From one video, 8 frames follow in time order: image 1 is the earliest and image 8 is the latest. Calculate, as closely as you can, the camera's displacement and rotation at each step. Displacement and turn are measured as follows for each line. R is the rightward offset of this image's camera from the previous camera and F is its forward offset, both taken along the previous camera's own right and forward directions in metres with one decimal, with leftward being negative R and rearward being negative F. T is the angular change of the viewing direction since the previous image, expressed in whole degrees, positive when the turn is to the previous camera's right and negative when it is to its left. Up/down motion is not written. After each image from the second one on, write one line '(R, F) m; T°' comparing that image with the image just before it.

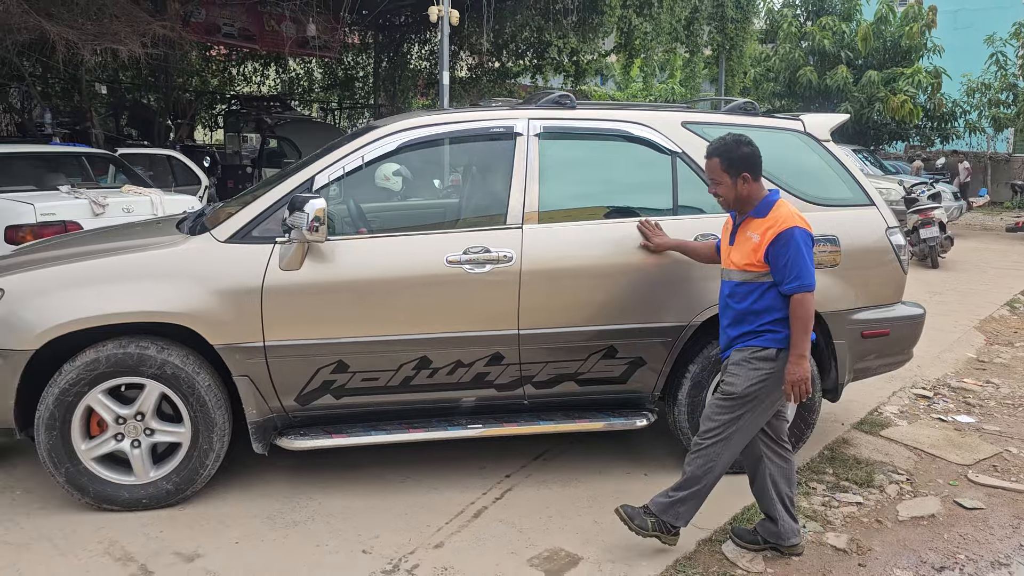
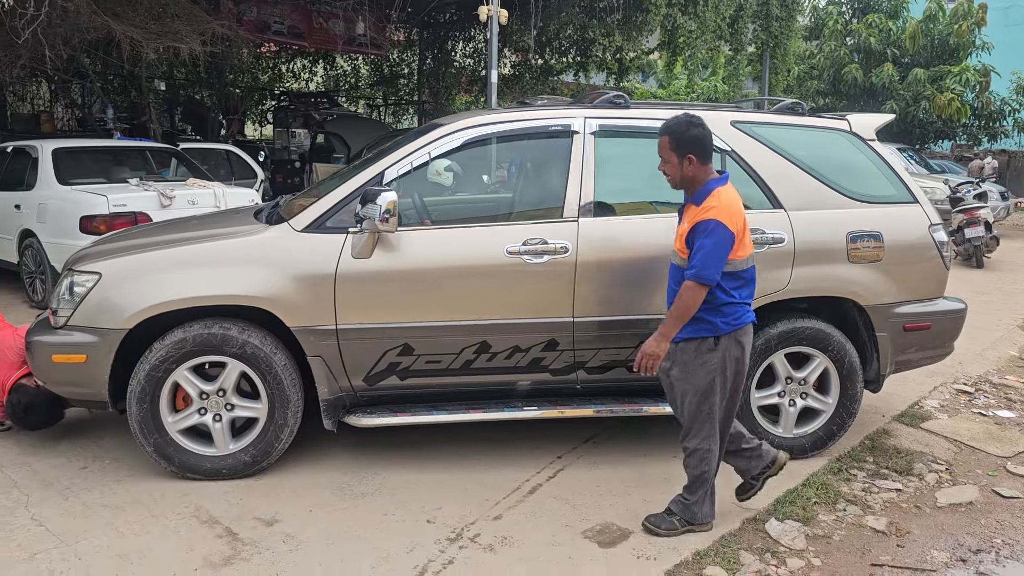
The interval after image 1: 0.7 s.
(-0.1, -0.2) m; -2°
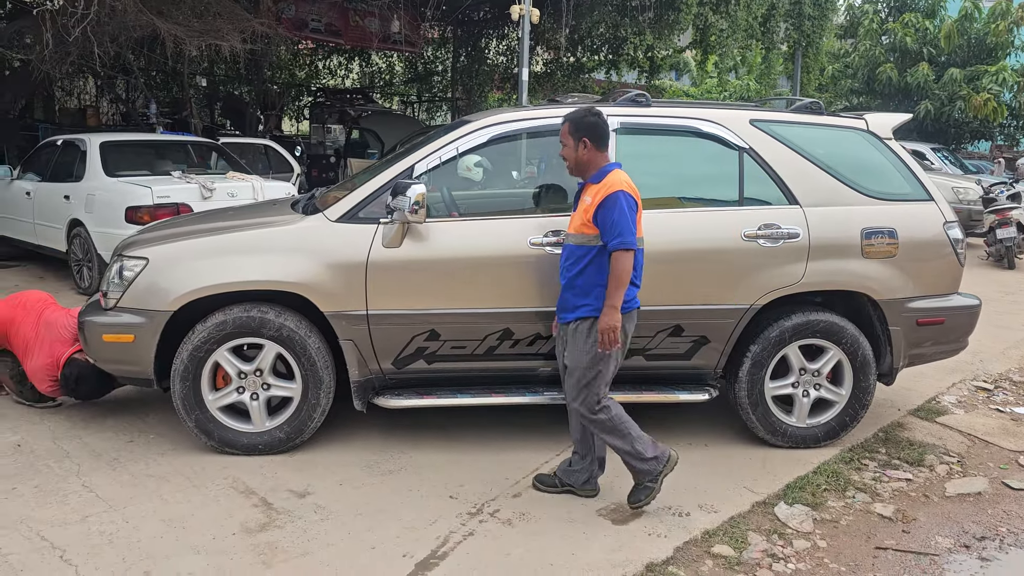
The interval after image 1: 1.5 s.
(0.0, -0.2) m; -2°
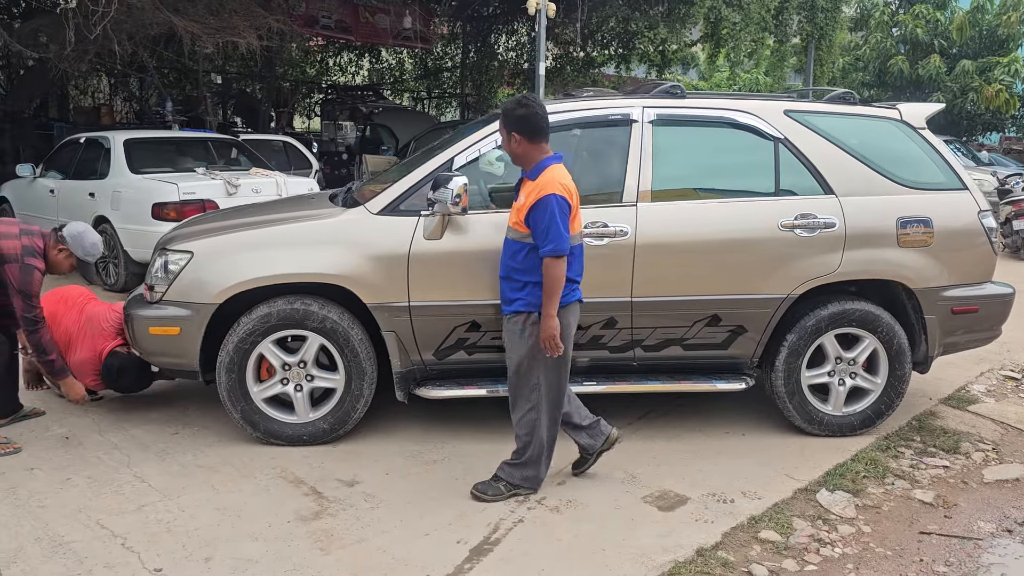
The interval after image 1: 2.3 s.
(-0.2, 0.0) m; 0°
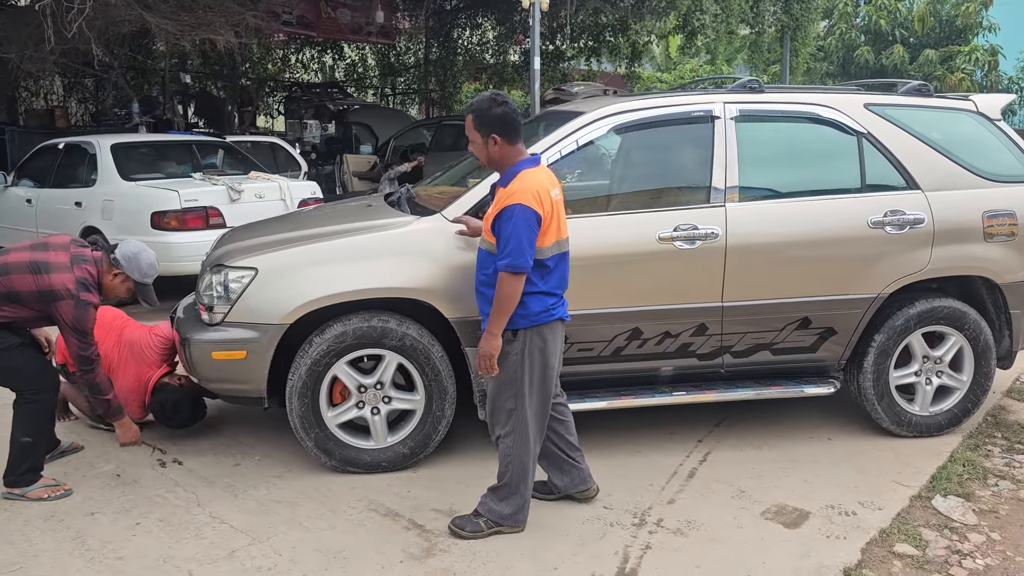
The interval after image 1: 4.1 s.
(-0.6, +0.2) m; +4°
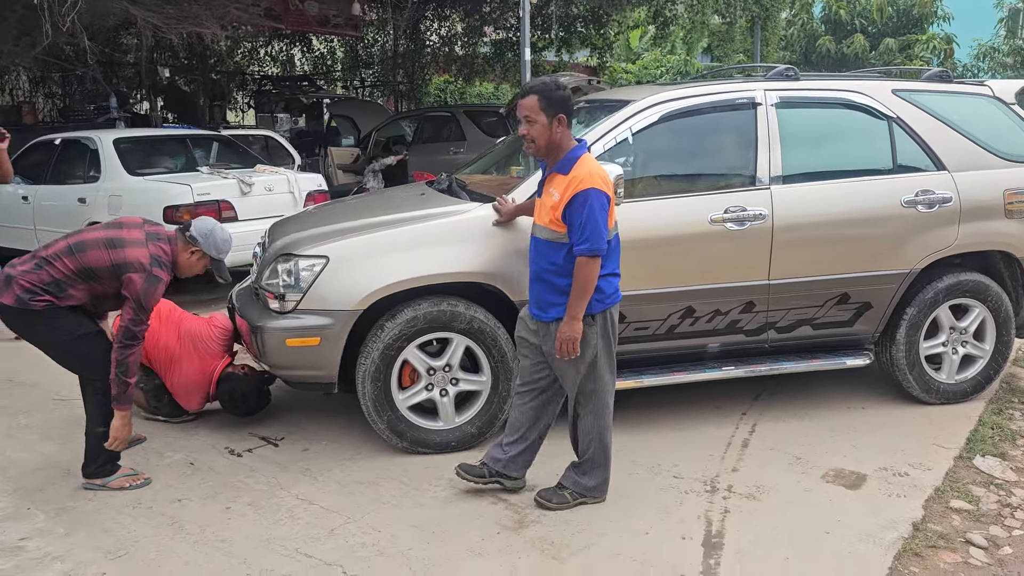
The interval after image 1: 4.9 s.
(-0.5, -0.1) m; +3°
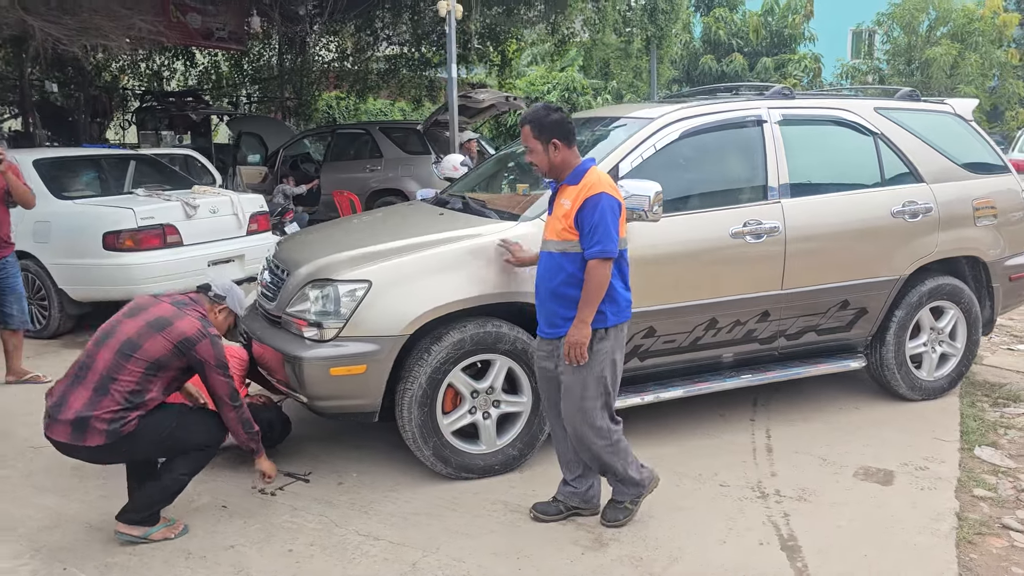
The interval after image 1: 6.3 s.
(-0.7, +0.1) m; +9°
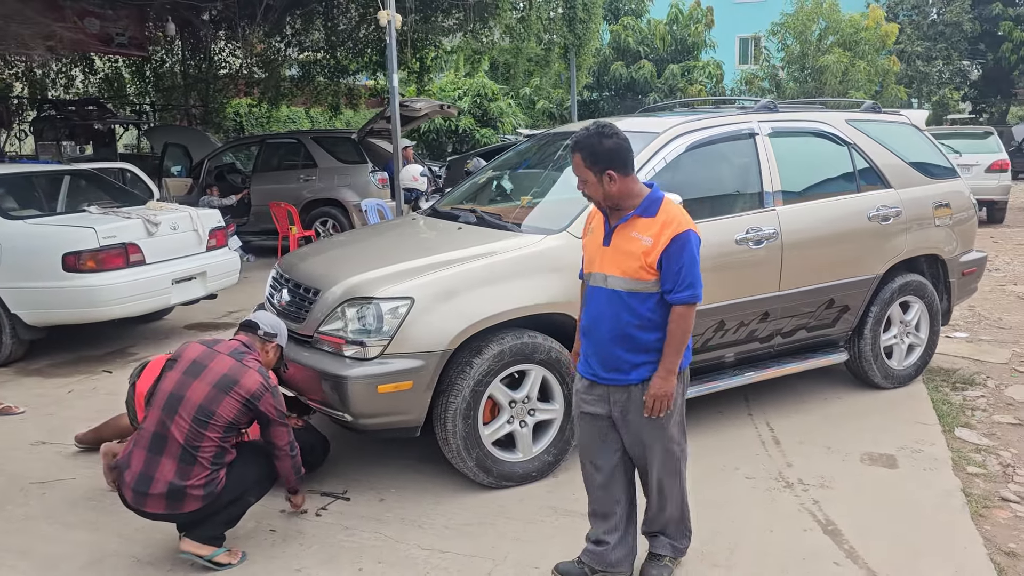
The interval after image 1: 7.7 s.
(-0.6, -0.1) m; +7°
